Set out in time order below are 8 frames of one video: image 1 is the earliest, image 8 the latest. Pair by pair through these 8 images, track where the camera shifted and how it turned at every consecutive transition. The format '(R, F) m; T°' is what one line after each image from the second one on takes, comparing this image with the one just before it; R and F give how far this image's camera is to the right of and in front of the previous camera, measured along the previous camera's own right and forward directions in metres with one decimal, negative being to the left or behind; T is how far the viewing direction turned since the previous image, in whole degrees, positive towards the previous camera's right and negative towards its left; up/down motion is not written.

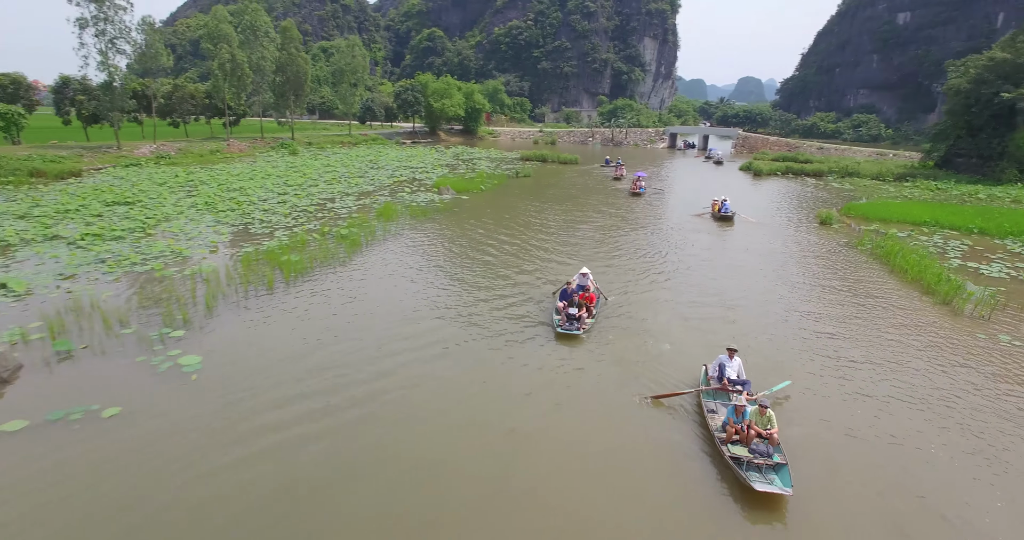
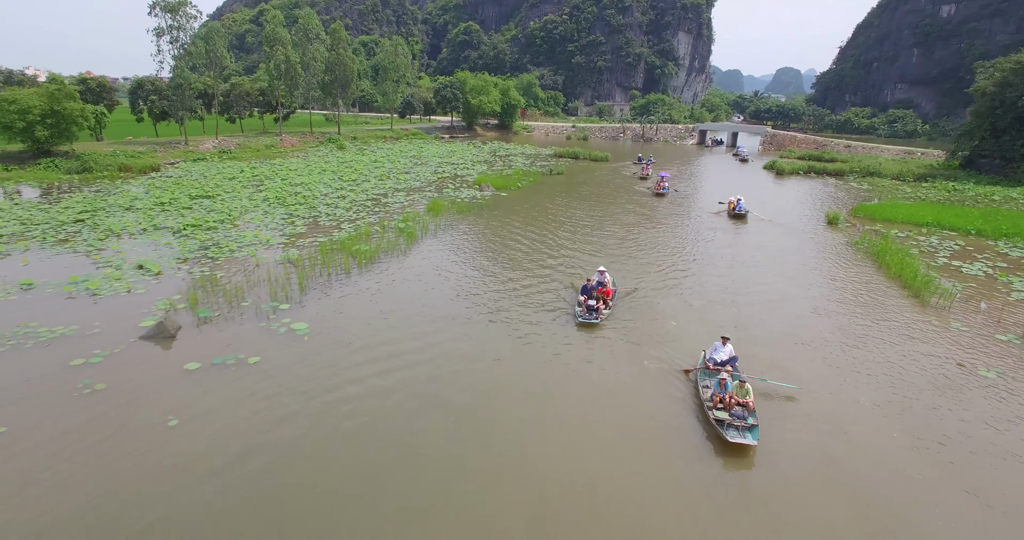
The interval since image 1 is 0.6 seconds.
(-0.1, -2.4) m; -3°
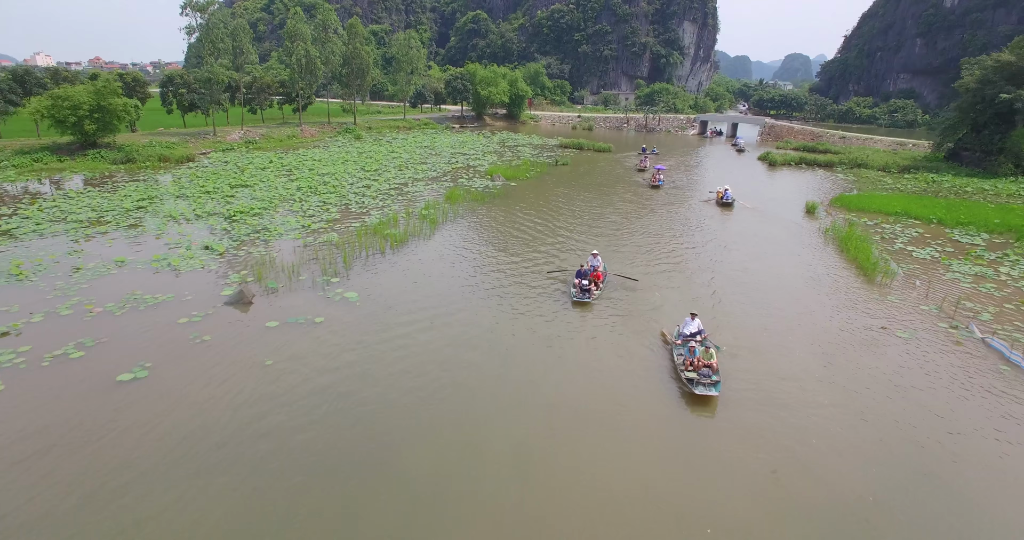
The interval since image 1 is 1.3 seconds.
(-0.1, -2.5) m; -1°
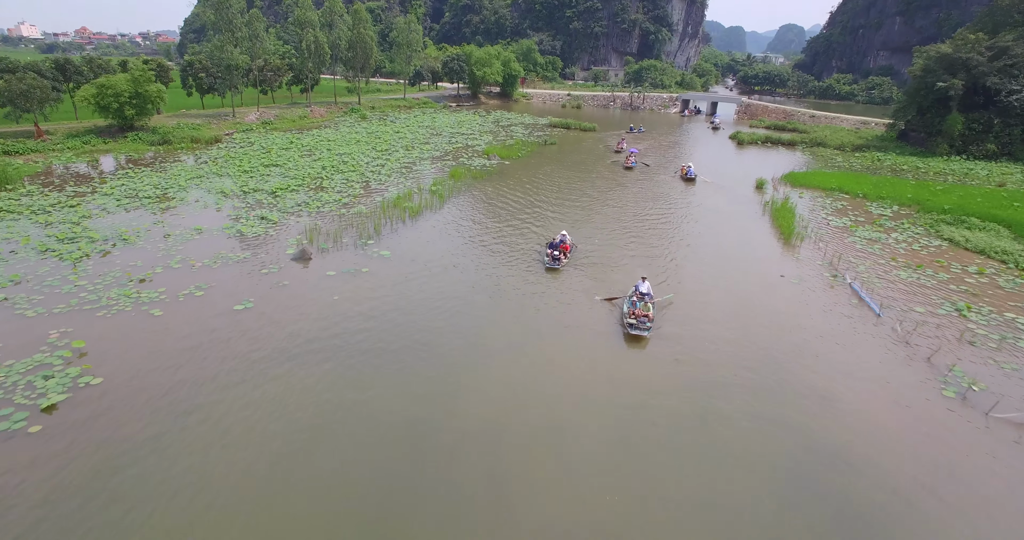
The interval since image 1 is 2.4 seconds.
(0.0, -4.3) m; +1°
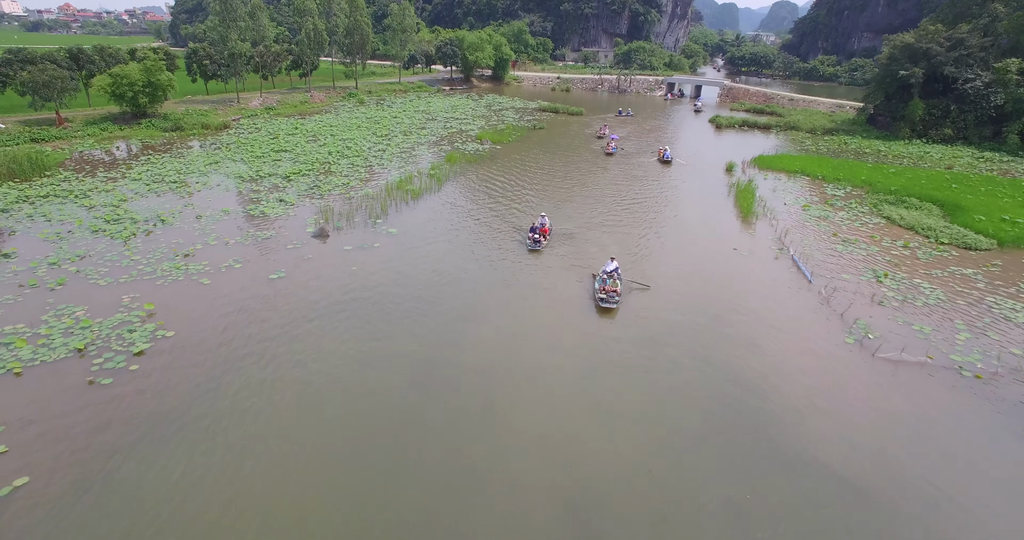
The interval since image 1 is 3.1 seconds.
(0.0, -2.6) m; +1°
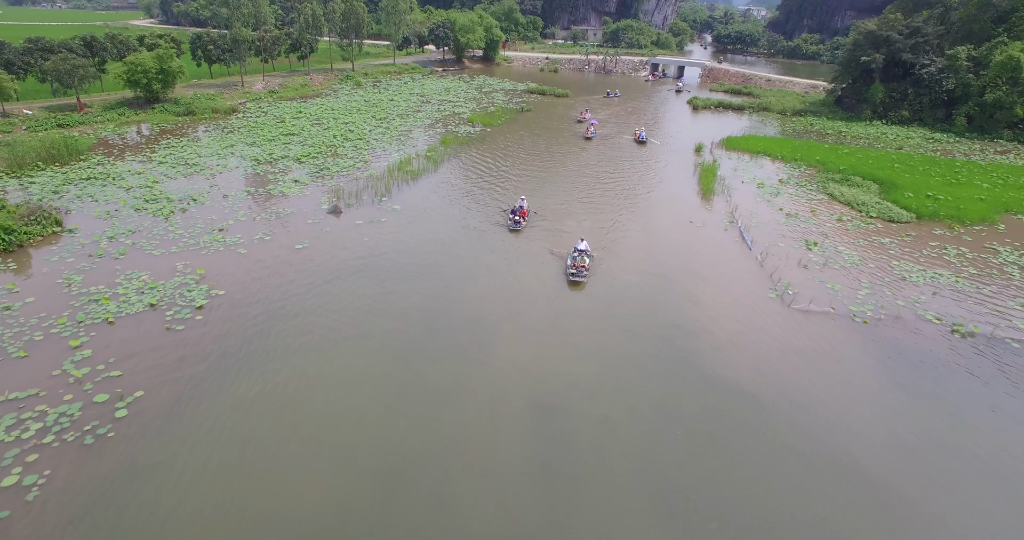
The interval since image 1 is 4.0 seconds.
(+0.2, -3.1) m; +1°
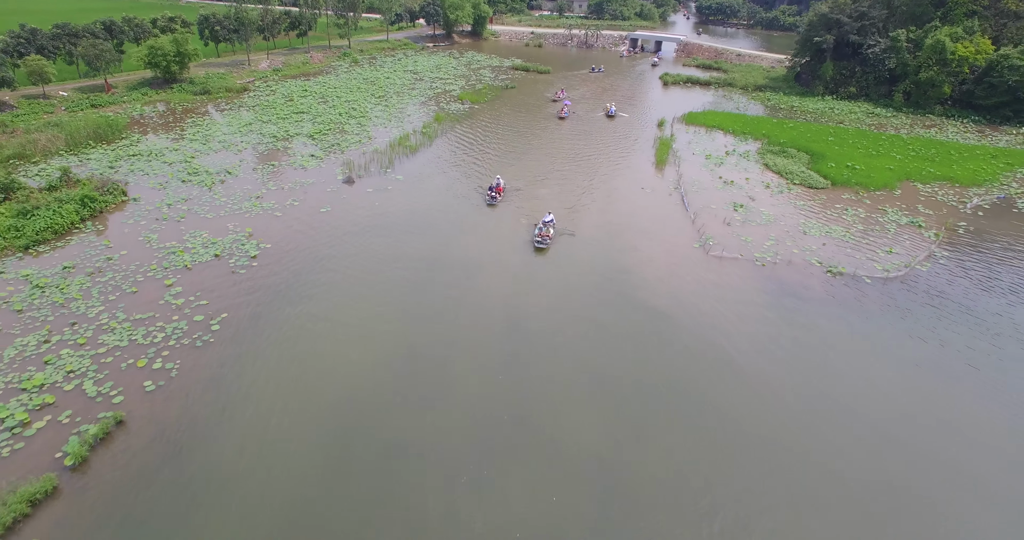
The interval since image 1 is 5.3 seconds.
(+0.3, -4.7) m; +1°
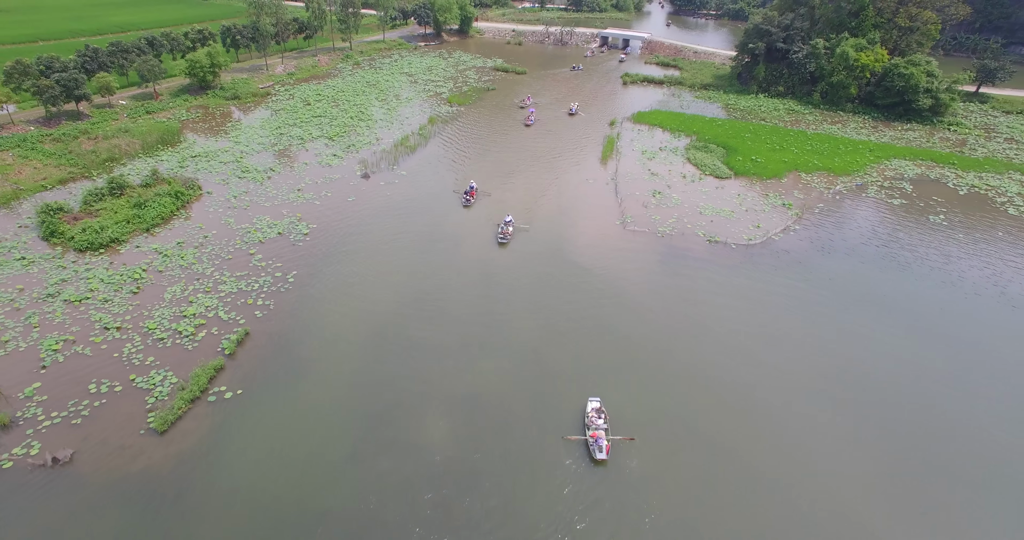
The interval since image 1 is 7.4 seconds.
(+0.8, -8.5) m; +1°
